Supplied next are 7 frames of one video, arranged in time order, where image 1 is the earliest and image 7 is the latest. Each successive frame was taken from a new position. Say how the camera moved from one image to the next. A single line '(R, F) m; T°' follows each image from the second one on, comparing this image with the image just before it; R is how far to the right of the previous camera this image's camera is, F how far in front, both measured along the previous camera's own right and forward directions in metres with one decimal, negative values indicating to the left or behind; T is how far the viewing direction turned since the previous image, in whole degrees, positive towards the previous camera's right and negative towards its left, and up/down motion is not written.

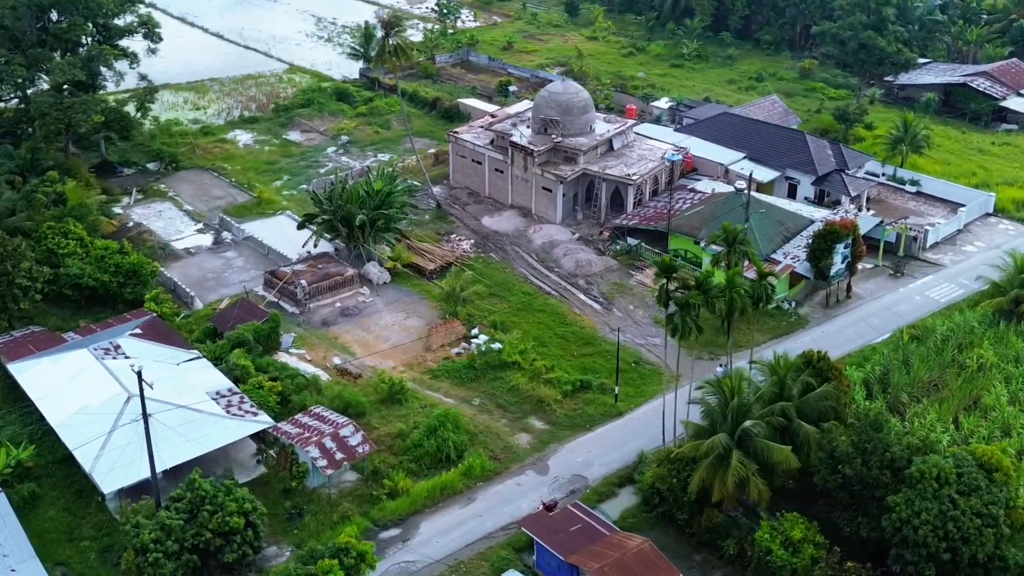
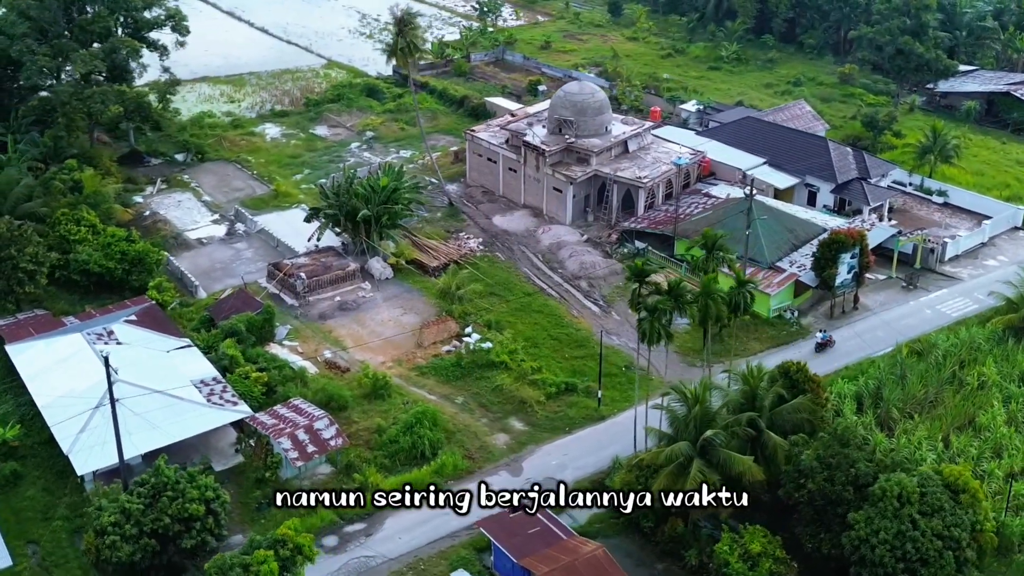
(+2.4, +0.2) m; -4°
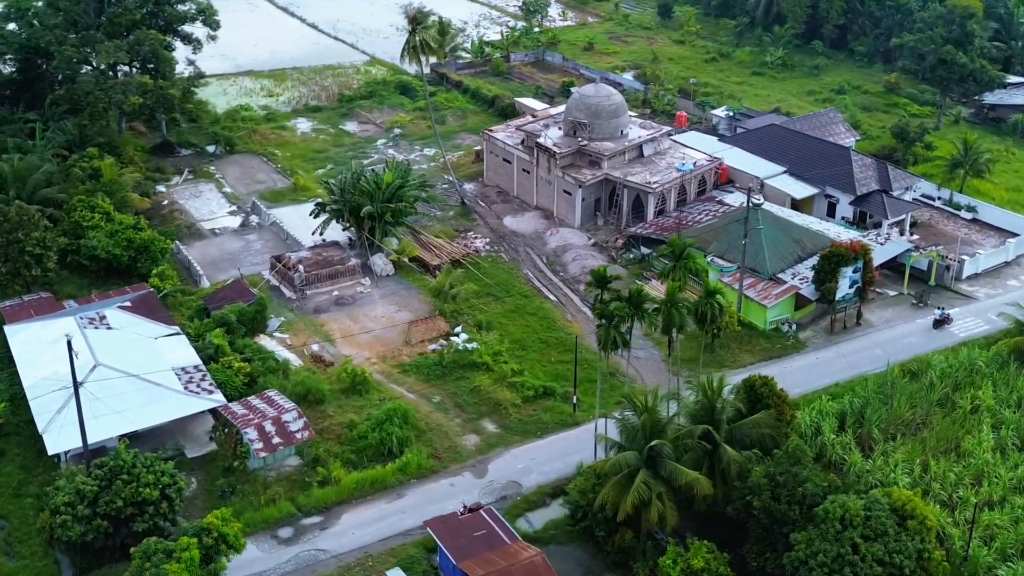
(+3.0, +0.2) m; -4°
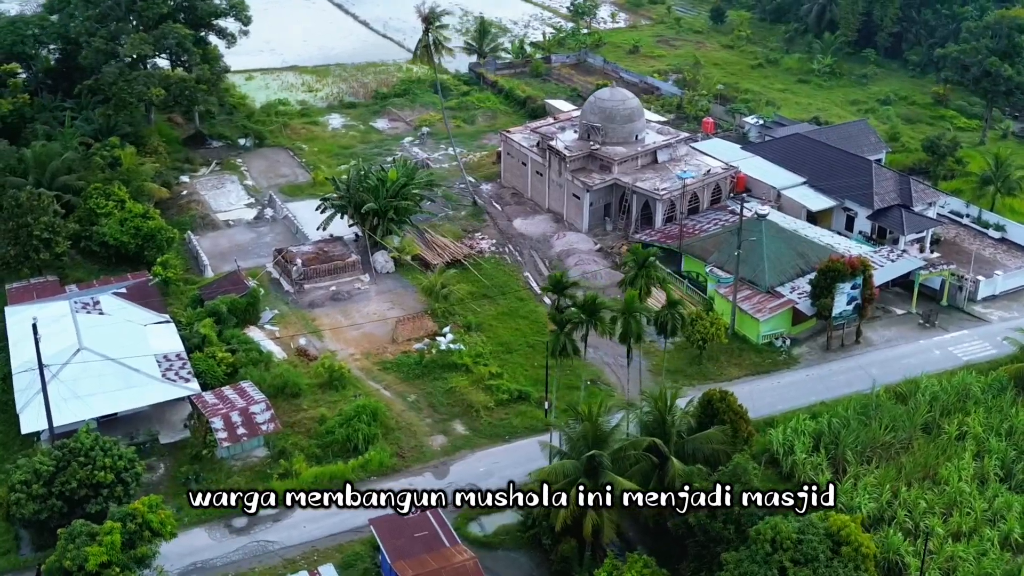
(+3.1, +0.2) m; -4°
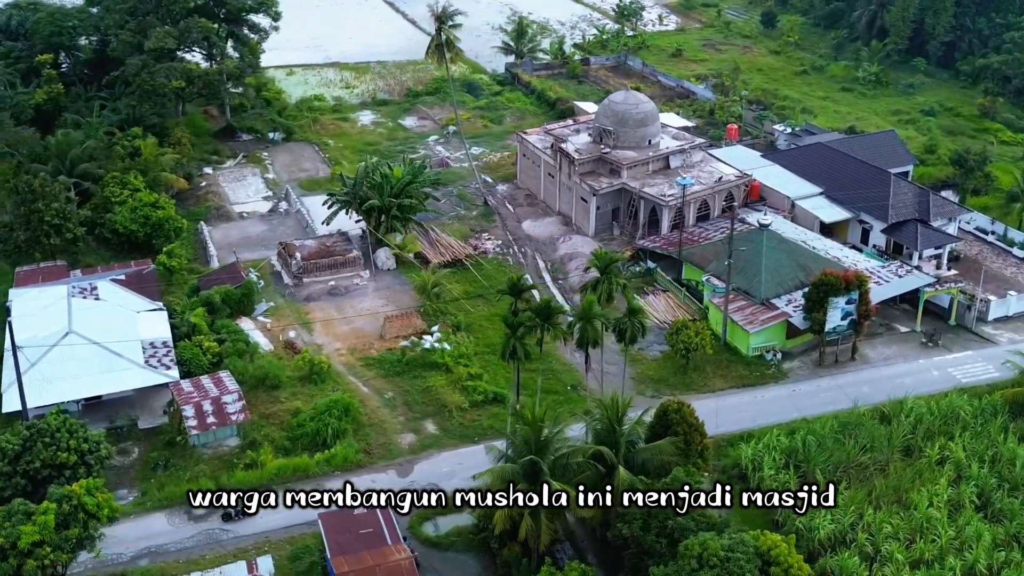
(+3.0, +0.2) m; -4°
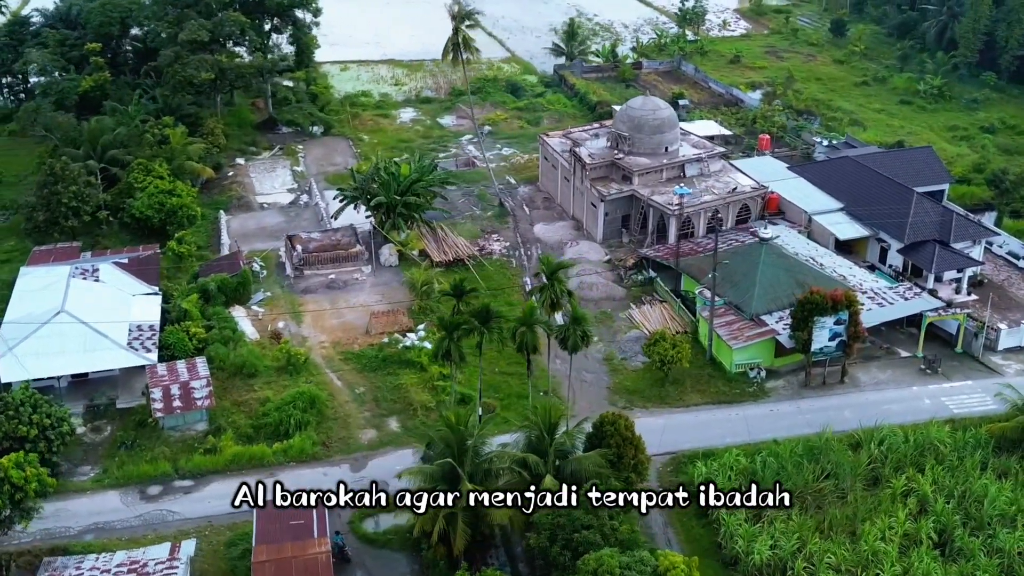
(+4.0, +0.3) m; -6°
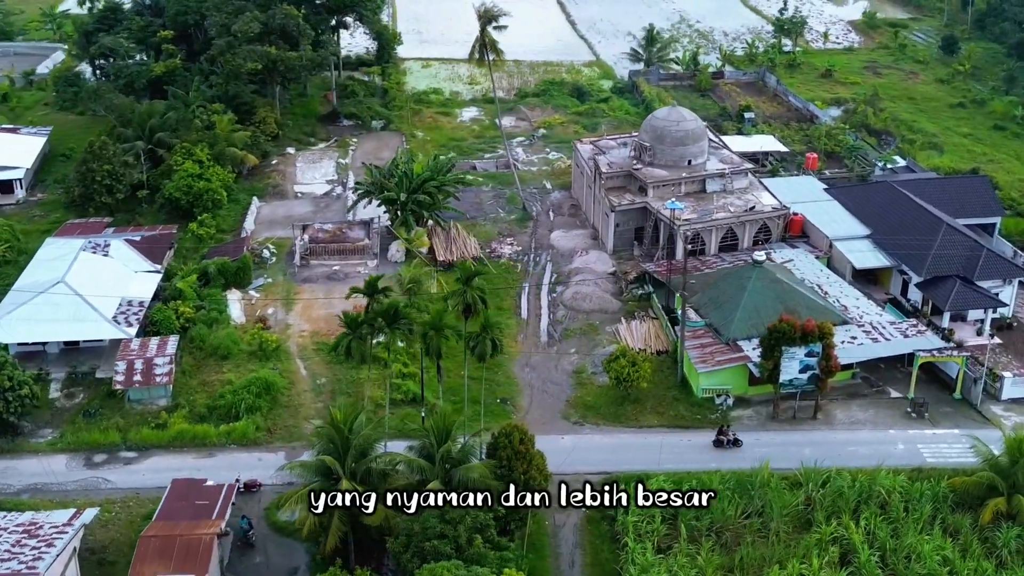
(+6.0, +0.7) m; -9°
